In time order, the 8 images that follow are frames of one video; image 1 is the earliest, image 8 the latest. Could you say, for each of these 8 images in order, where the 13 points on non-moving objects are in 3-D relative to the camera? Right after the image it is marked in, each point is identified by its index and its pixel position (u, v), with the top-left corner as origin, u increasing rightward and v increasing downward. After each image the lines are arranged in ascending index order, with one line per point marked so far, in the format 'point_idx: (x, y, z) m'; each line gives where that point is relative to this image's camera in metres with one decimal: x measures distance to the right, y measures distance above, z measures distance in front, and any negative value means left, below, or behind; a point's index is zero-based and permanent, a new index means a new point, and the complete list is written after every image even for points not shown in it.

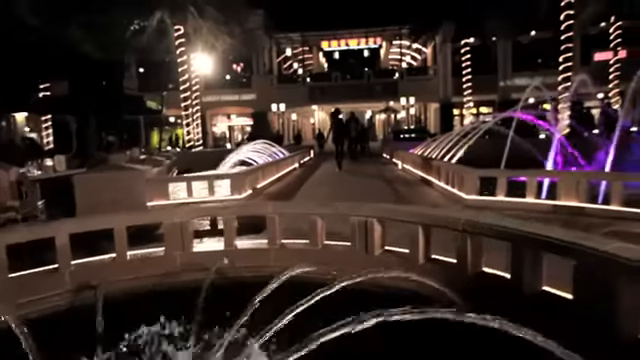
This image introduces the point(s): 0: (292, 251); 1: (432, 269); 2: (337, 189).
0: (-0.4, -0.9, +5.0) m
1: (+1.2, -1.0, +4.1) m
2: (+0.5, -0.4, +11.5) m
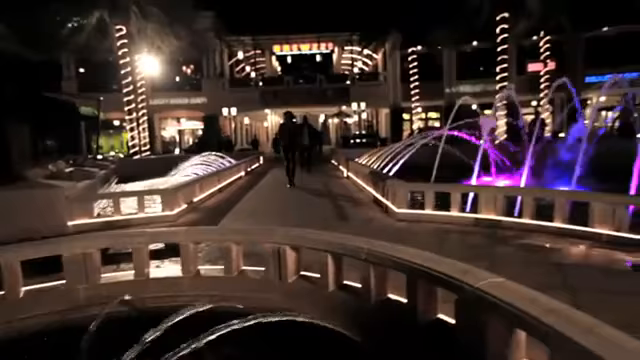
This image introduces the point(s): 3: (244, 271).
0: (-1.4, -1.2, +4.8) m
1: (+0.2, -1.3, +4.1) m
2: (-1.3, -0.8, +11.4) m
3: (-1.0, -1.2, +4.9) m
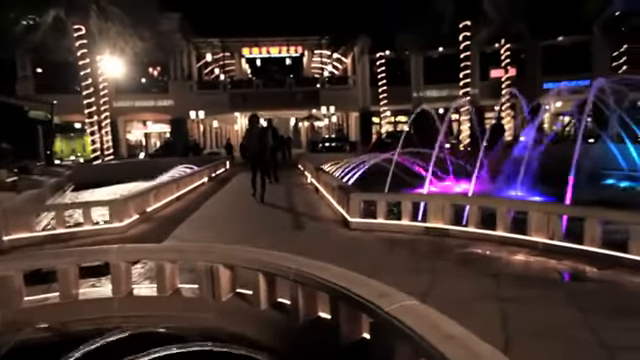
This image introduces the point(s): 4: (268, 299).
0: (-2.2, -1.4, +4.6) m
1: (-0.5, -1.4, +4.1) m
2: (-2.5, -1.0, +11.2) m
3: (-1.7, -1.4, +4.8) m
4: (-0.6, -1.3, +4.2) m
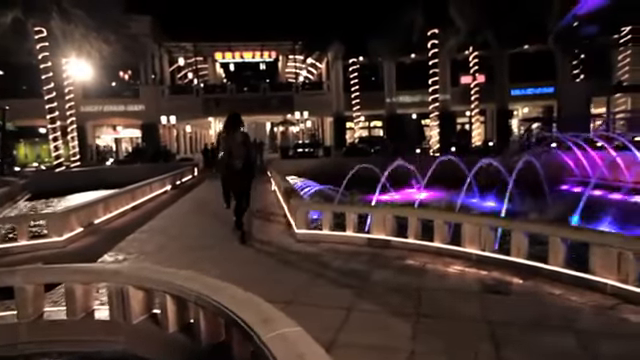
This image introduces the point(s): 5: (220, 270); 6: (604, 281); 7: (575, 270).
0: (-3.2, -1.7, +4.4) m
1: (-1.4, -1.6, +4.0) m
2: (-3.8, -1.3, +11.0) m
3: (-2.7, -1.6, +4.6) m
4: (-1.5, -1.5, +4.1) m
5: (-1.8, -1.6, +6.8) m
6: (+3.6, -1.3, +4.8) m
7: (+3.5, -1.2, +5.2) m
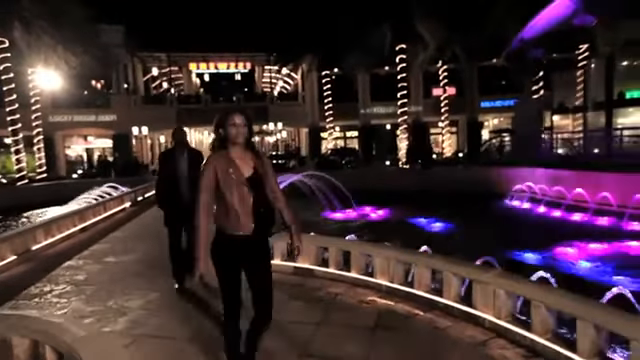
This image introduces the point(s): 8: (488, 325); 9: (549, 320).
0: (-4.5, -2.2, +4.4) m
1: (-2.8, -2.2, +4.0) m
2: (-5.5, -2.0, +11.0) m
3: (-4.1, -2.1, +4.6) m
4: (-2.8, -2.0, +4.1) m
5: (-3.3, -2.2, +6.9) m
6: (+2.2, -1.8, +5.1) m
7: (+2.1, -1.8, +5.5) m
8: (+2.2, -1.9, +5.1) m
9: (+2.7, -1.6, +4.5) m
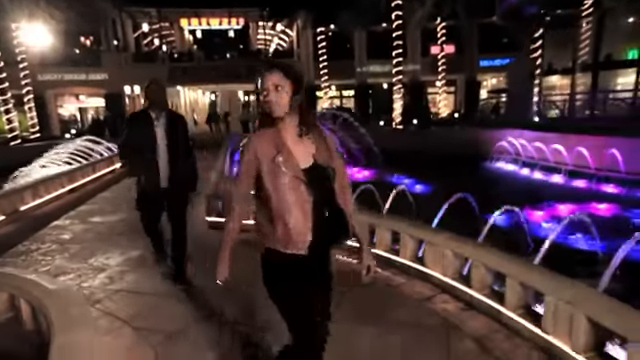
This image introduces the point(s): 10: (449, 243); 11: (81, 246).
0: (-5.1, -1.8, +4.9) m
1: (-3.3, -1.8, +4.5) m
2: (-6.1, -0.9, +11.3) m
3: (-4.6, -1.7, +5.0) m
4: (-3.4, -1.7, +4.5) m
5: (-3.8, -1.5, +7.3) m
6: (+1.6, -1.4, +5.5) m
7: (+1.5, -1.3, +5.9) m
8: (+1.7, -1.4, +5.4) m
9: (+2.1, -1.2, +4.9) m
10: (+1.7, -0.8, +5.3) m
11: (-5.1, -1.4, +8.2) m
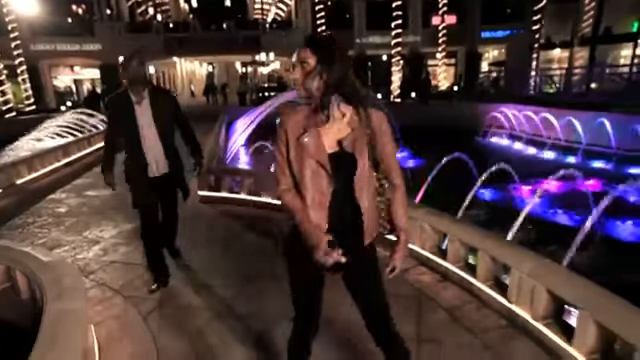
0: (-5.3, -1.5, +5.1) m
1: (-3.6, -1.5, +4.7) m
2: (-6.3, -0.1, +11.5) m
3: (-4.9, -1.4, +5.3) m
4: (-3.6, -1.4, +4.8) m
5: (-4.1, -1.0, +7.5) m
6: (+1.4, -1.0, +5.8) m
7: (+1.3, -0.9, +6.1) m
8: (+1.4, -1.1, +5.7) m
9: (+1.9, -0.9, +5.1) m
10: (+1.5, -0.5, +5.4) m
11: (-5.4, -0.9, +8.4) m
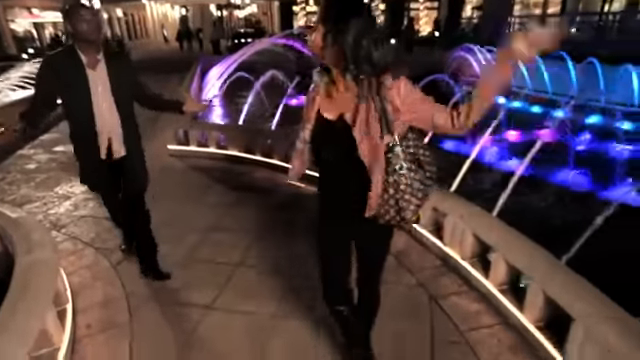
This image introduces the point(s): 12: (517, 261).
0: (-5.9, -0.9, +5.3) m
1: (-4.1, -1.0, +5.0) m
2: (-7.2, +1.2, +11.4) m
3: (-5.4, -0.8, +5.5) m
4: (-4.2, -0.9, +5.0) m
5: (-4.7, -0.1, +7.6) m
6: (+0.8, -0.3, +6.2) m
7: (+0.7, -0.1, +6.5) m
8: (+0.8, -0.4, +6.1) m
9: (+1.3, -0.3, +5.5) m
10: (+0.9, +0.2, +5.8) m
11: (-6.1, +0.1, +8.5) m
12: (+1.9, -0.8, +3.6) m
